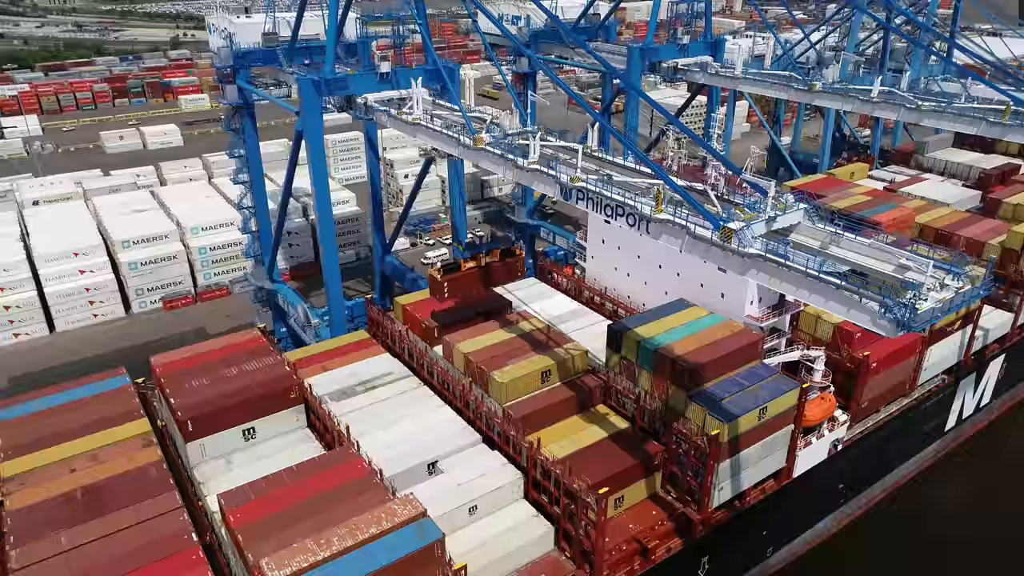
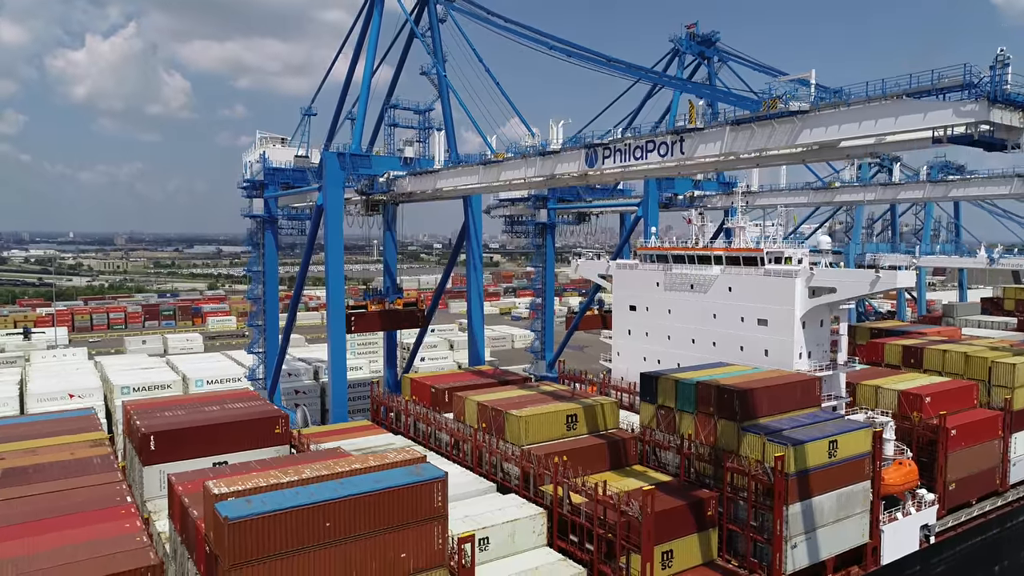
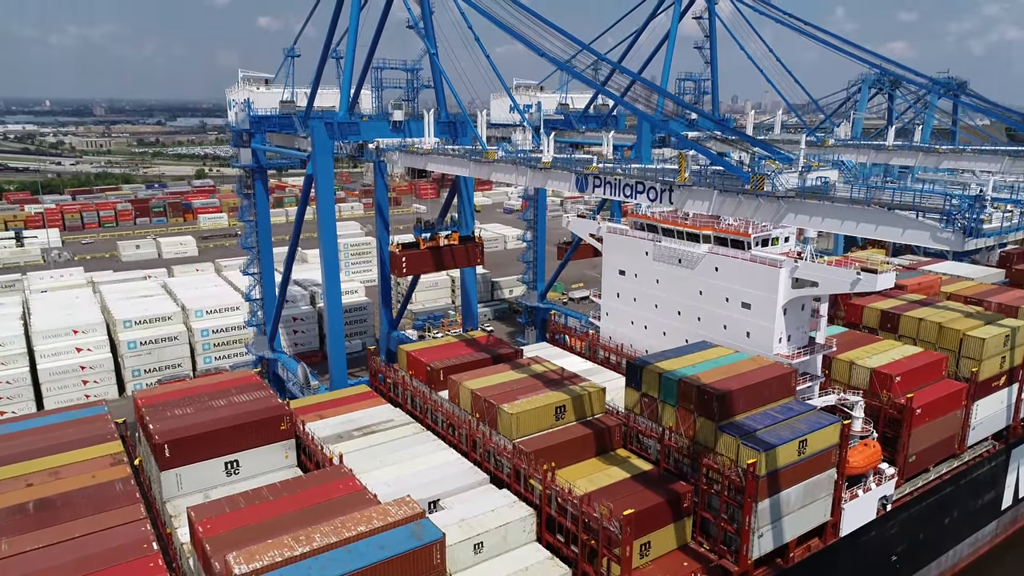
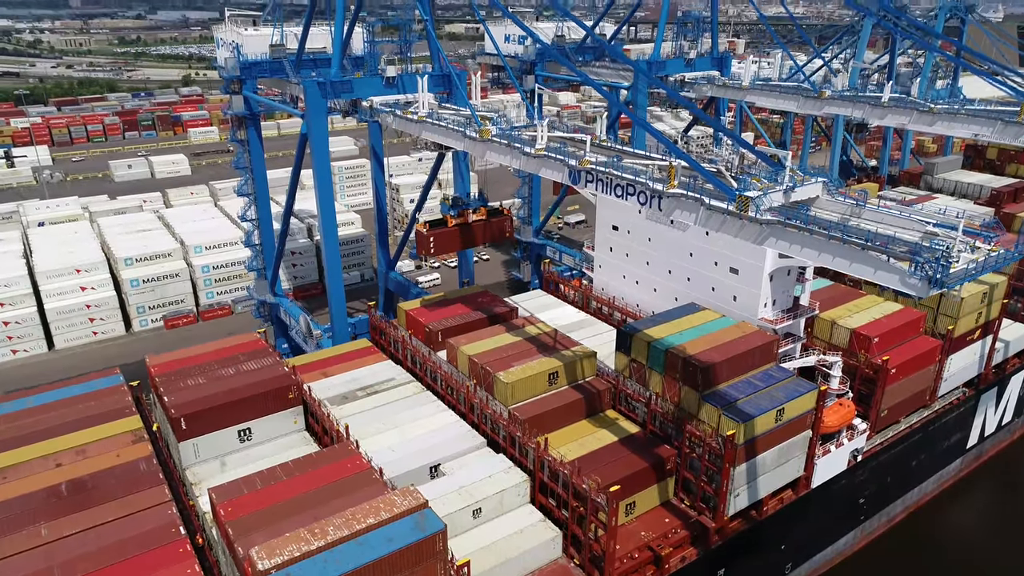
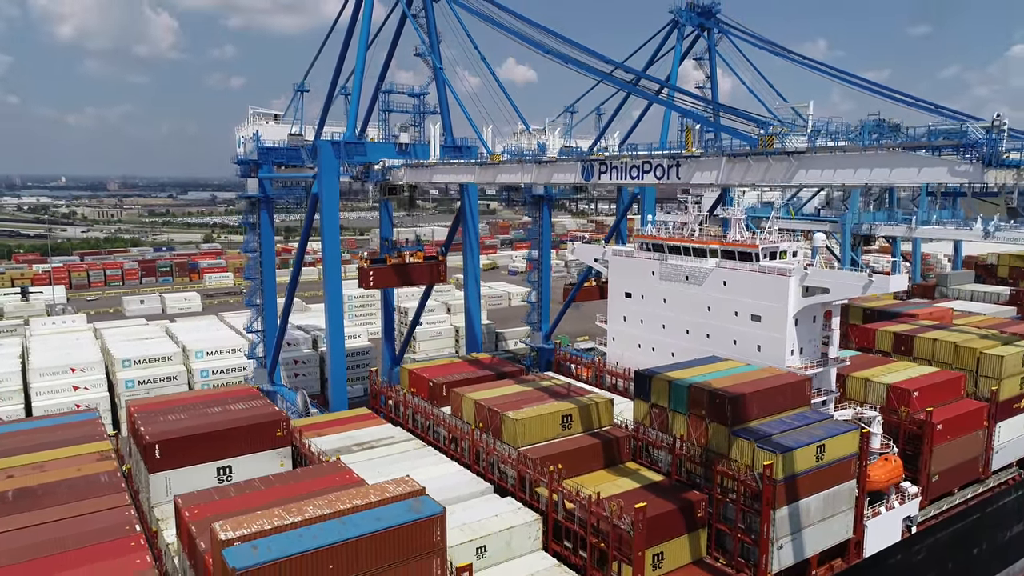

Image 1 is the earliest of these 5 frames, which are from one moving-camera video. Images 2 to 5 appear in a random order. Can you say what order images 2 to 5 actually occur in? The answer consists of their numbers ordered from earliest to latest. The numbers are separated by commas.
4, 3, 5, 2
